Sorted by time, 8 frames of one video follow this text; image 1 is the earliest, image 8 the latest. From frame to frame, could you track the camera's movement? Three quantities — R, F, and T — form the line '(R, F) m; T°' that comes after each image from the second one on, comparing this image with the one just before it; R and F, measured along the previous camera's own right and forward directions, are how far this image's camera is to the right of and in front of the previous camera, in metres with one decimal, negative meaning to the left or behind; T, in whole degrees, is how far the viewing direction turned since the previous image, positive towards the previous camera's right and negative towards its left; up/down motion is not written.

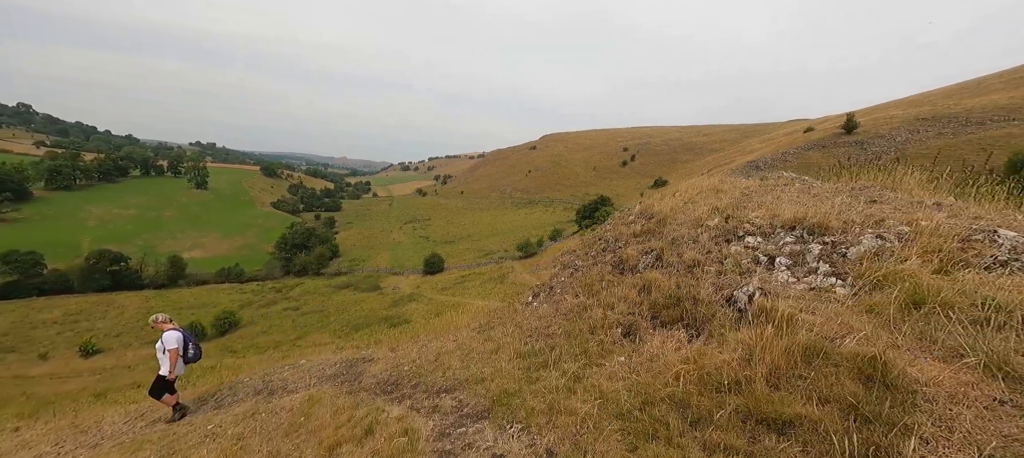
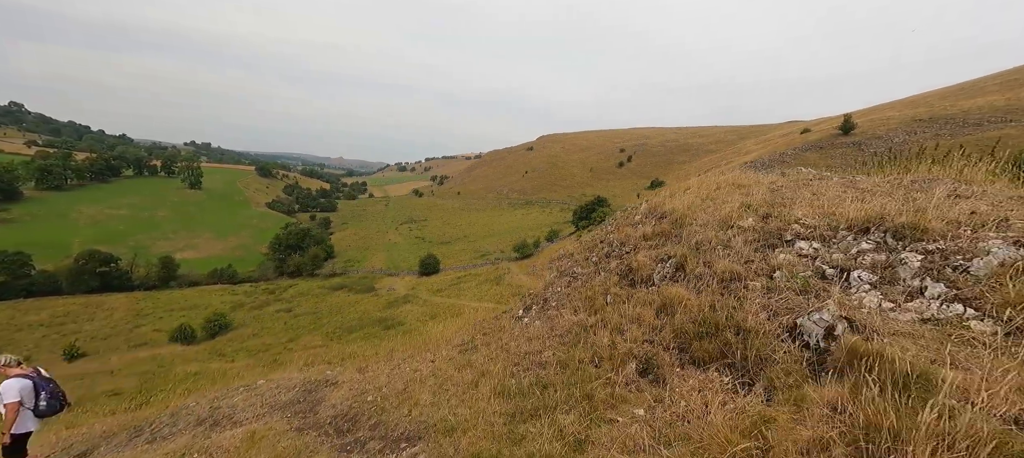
(+0.1, +0.5) m; +1°
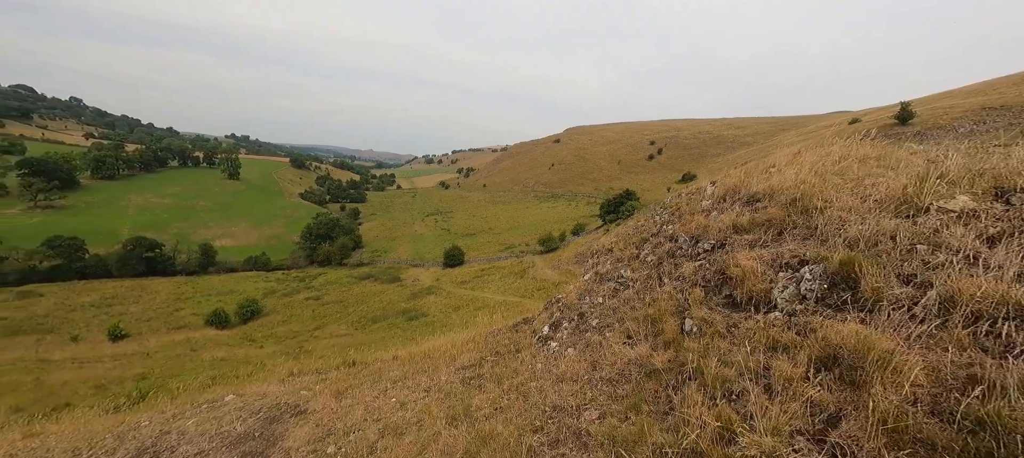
(0.0, +0.8) m; -3°
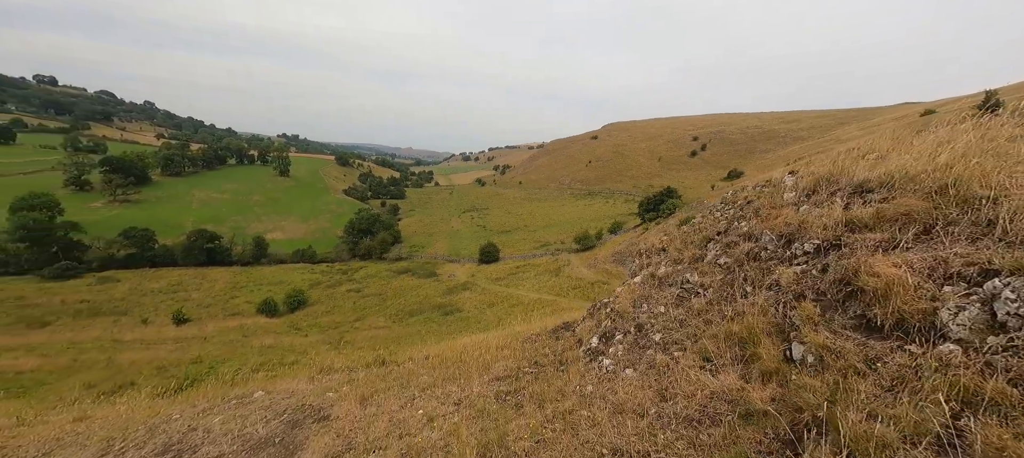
(0.0, +0.3) m; -5°
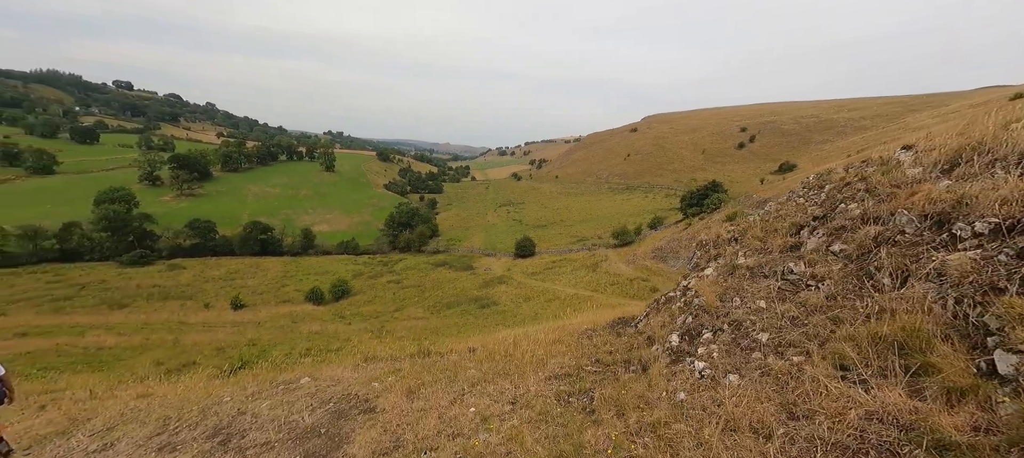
(-0.1, +0.2) m; -5°
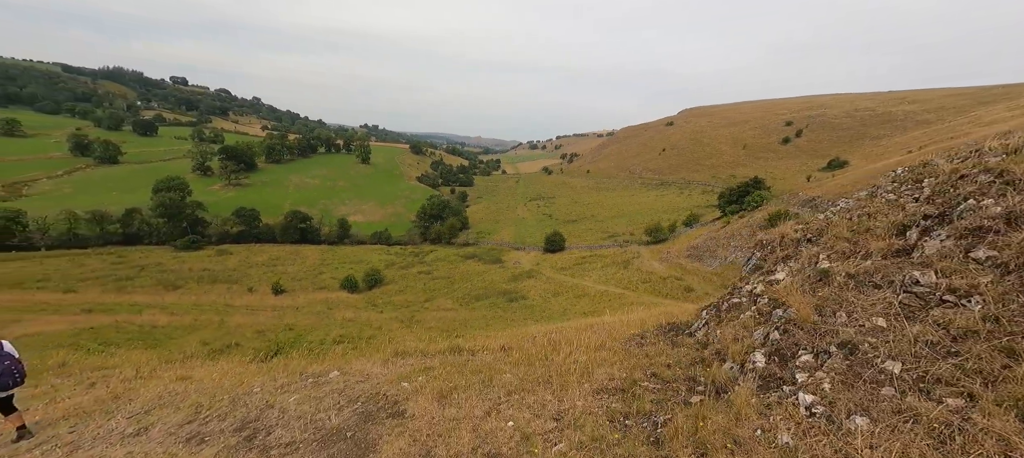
(-0.1, +0.2) m; -4°
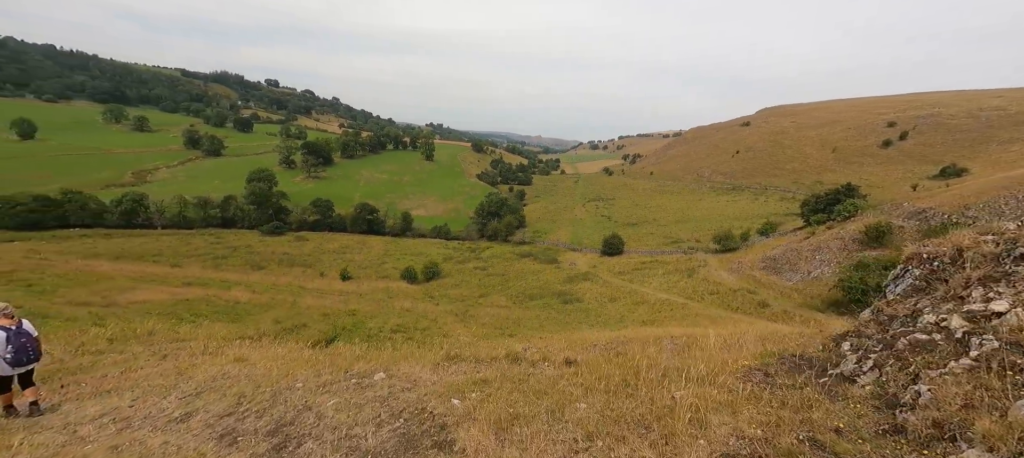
(-0.1, +0.5) m; -8°
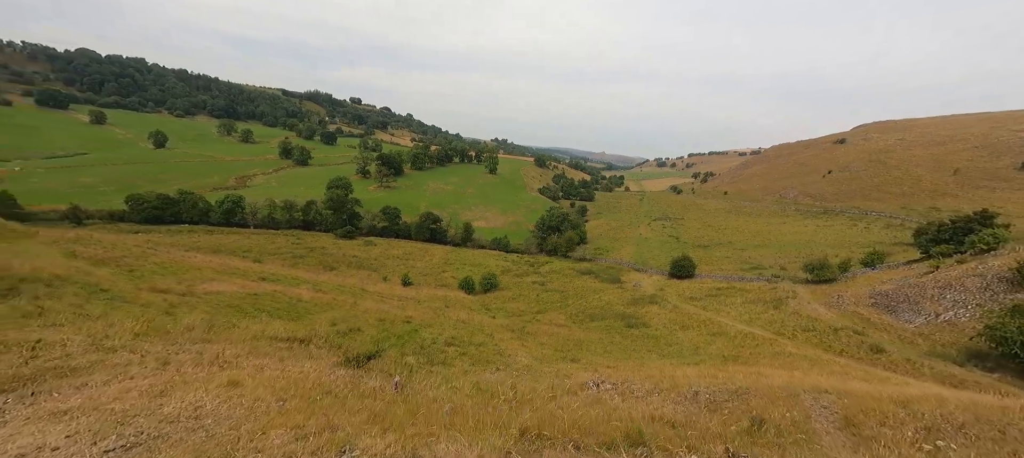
(-0.4, +1.7) m; -8°
